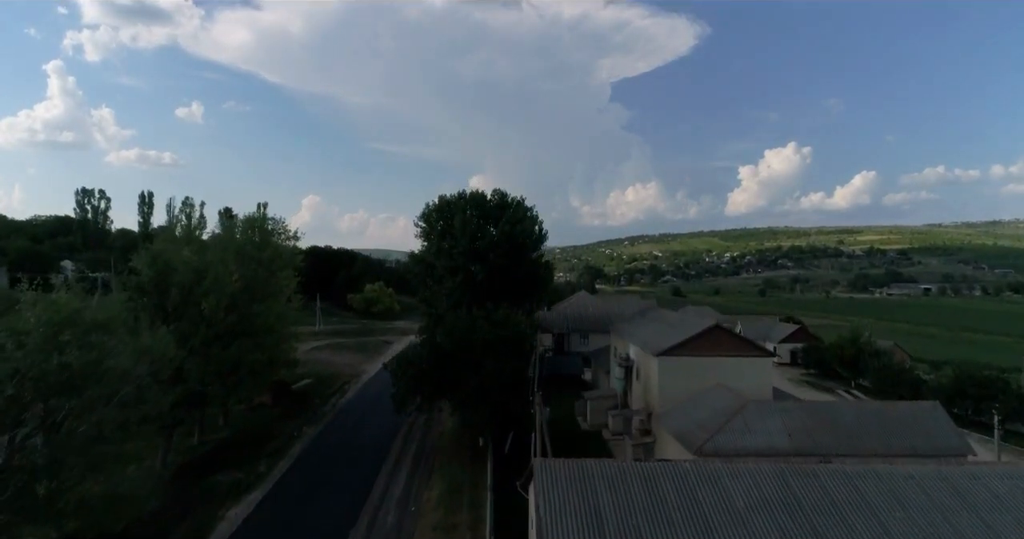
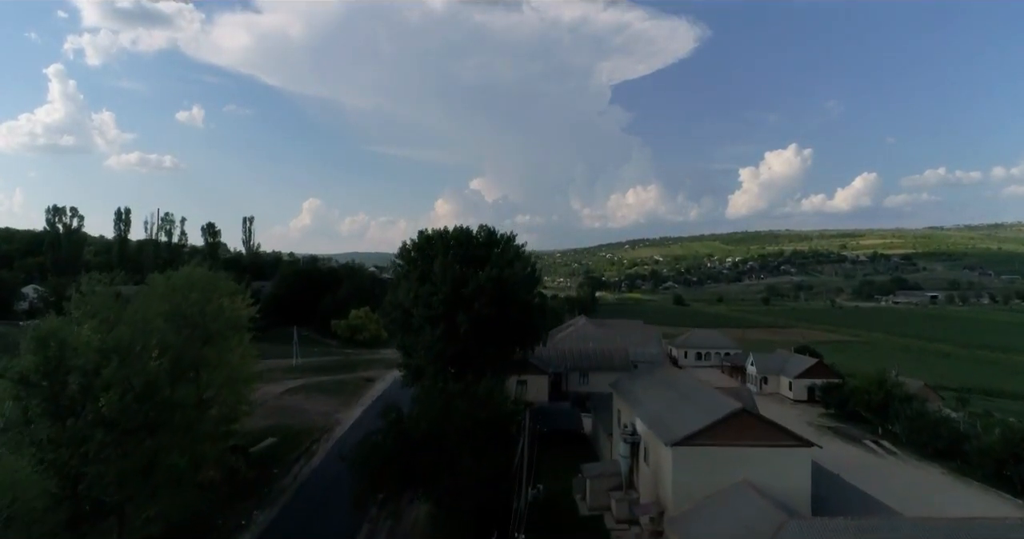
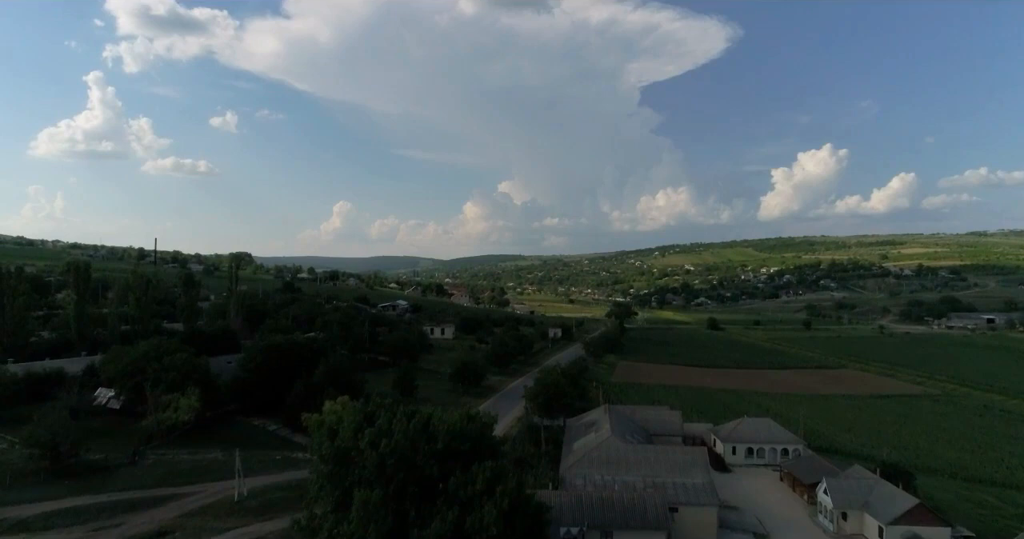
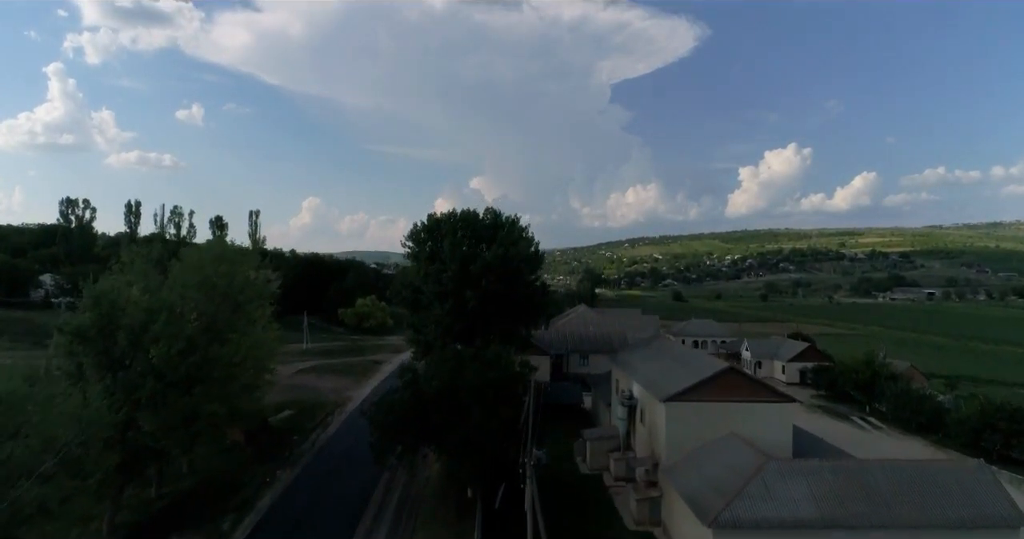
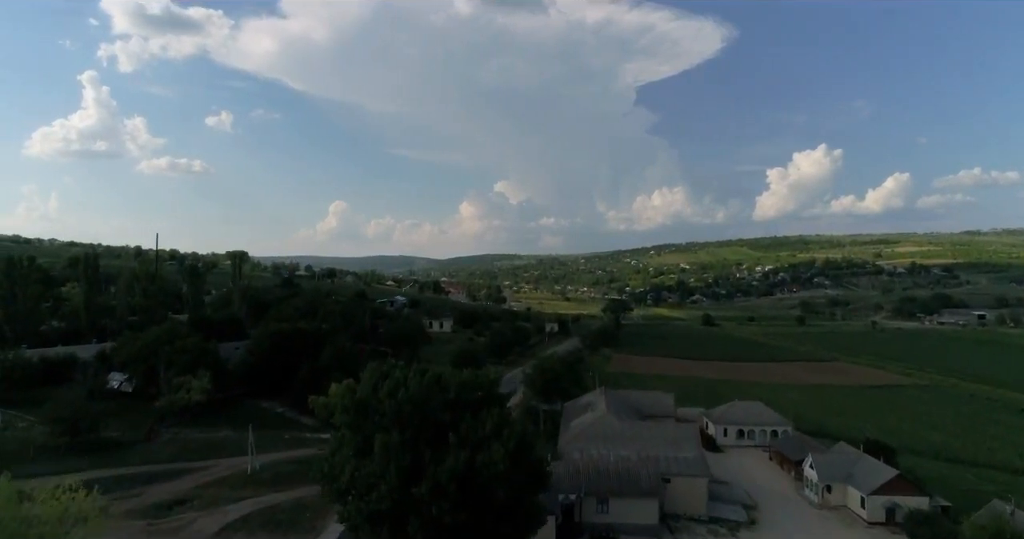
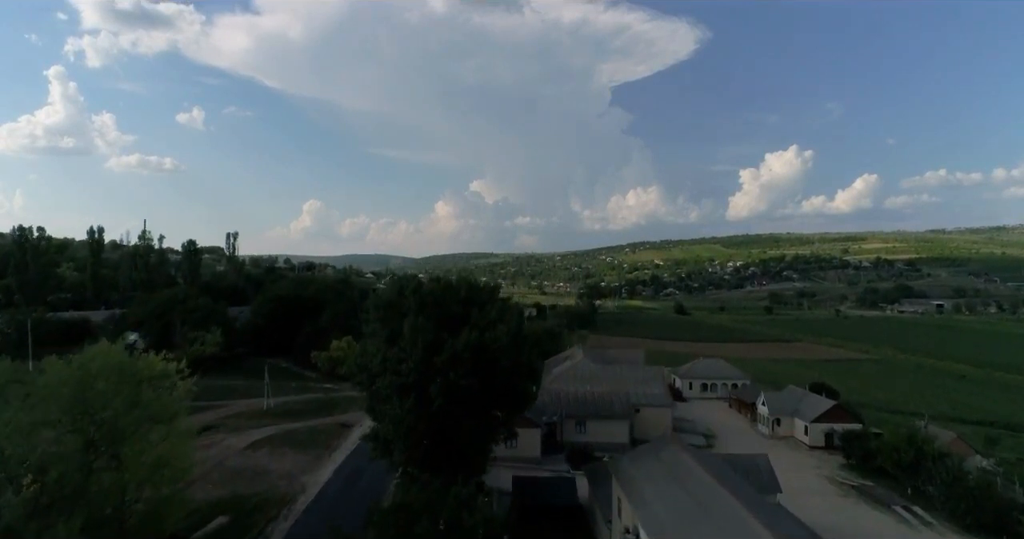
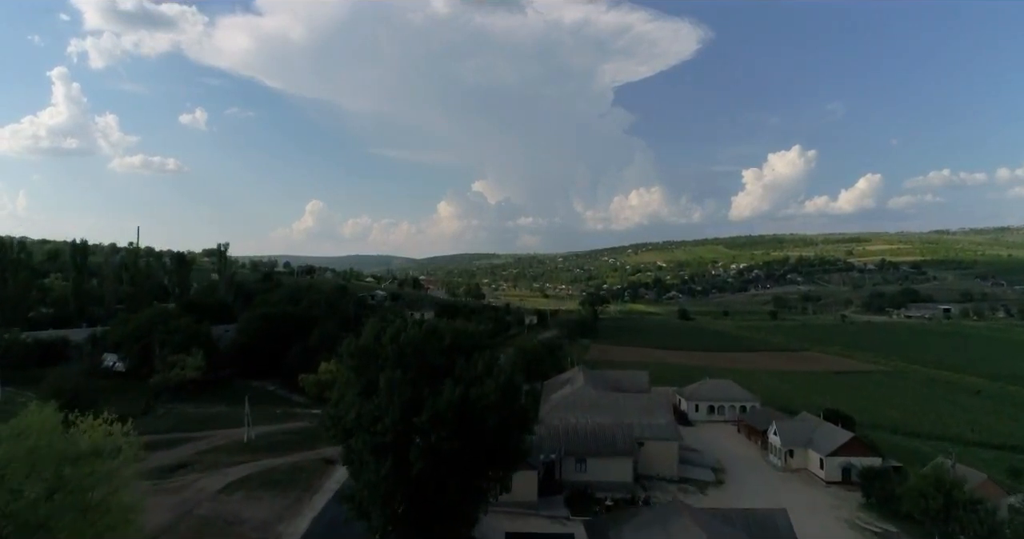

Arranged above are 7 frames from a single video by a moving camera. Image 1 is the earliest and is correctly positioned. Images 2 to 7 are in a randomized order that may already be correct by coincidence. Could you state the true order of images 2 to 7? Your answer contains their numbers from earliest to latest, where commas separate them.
4, 2, 6, 7, 5, 3
